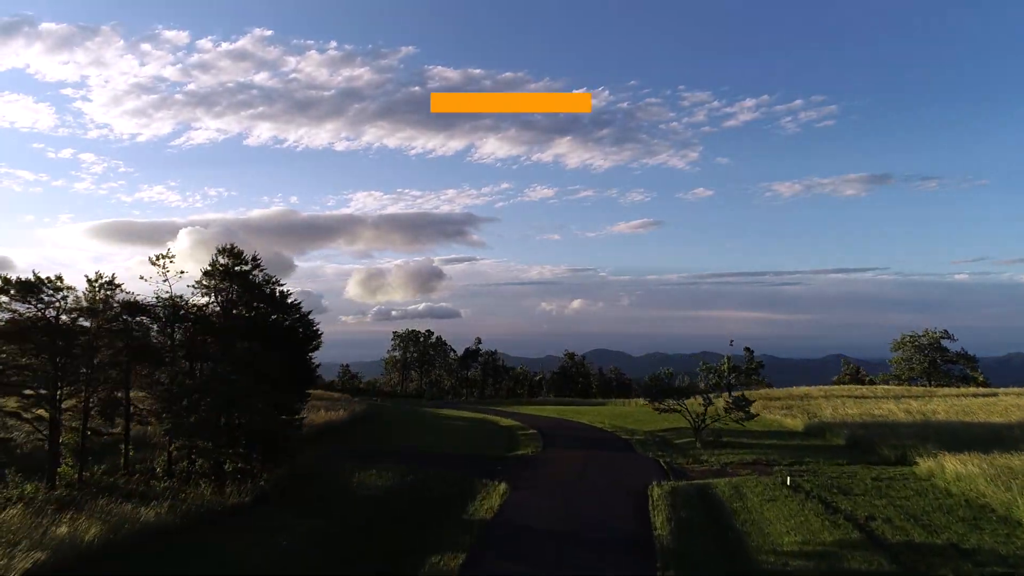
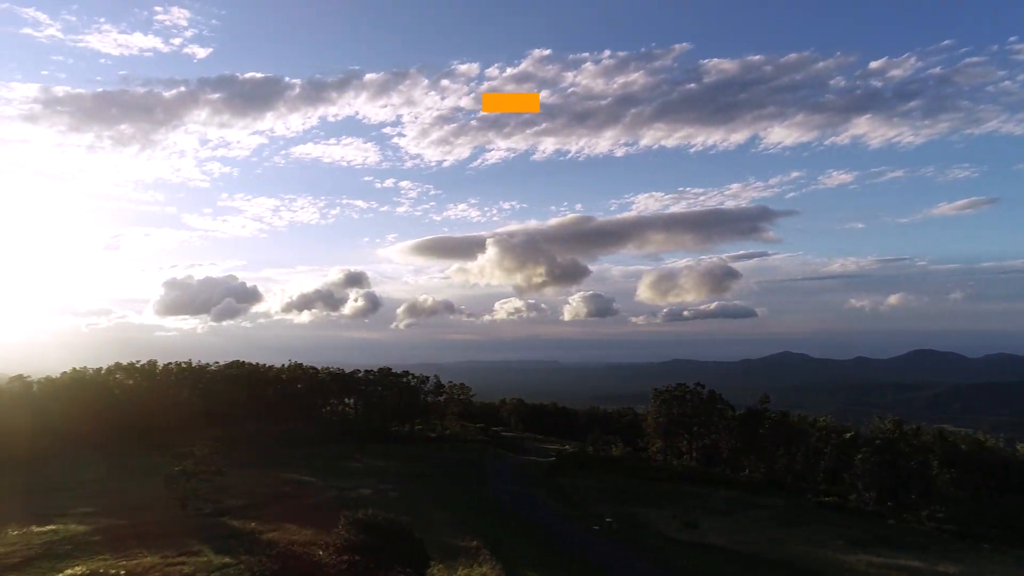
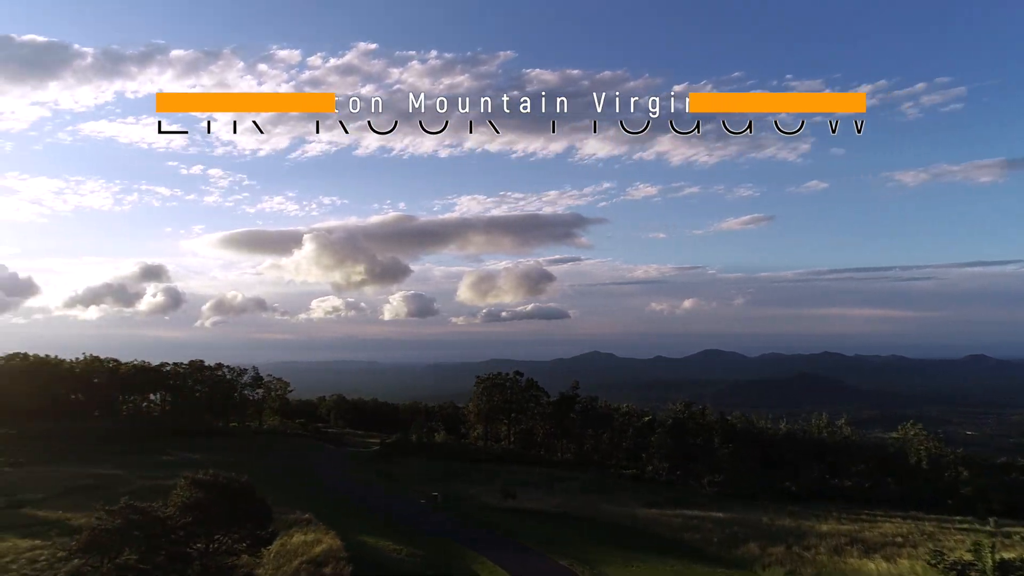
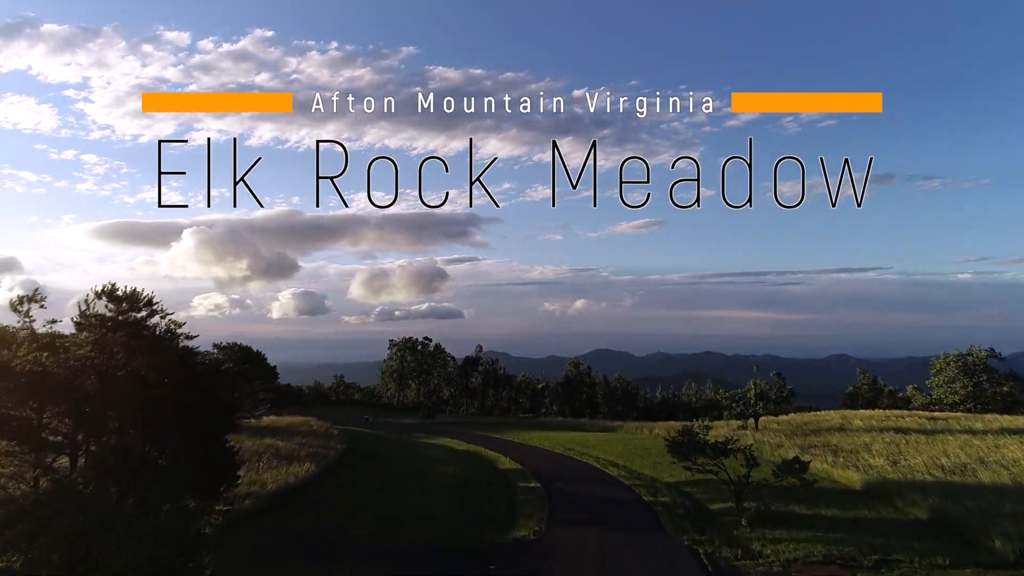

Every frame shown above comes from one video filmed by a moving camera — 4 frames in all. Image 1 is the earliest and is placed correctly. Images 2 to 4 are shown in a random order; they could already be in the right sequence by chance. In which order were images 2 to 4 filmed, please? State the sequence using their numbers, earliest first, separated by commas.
4, 3, 2
